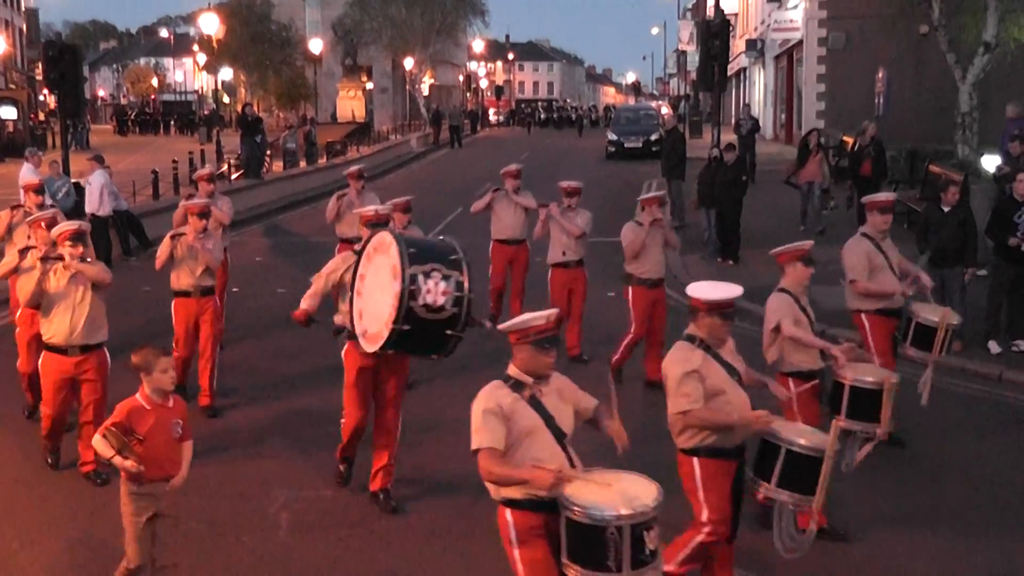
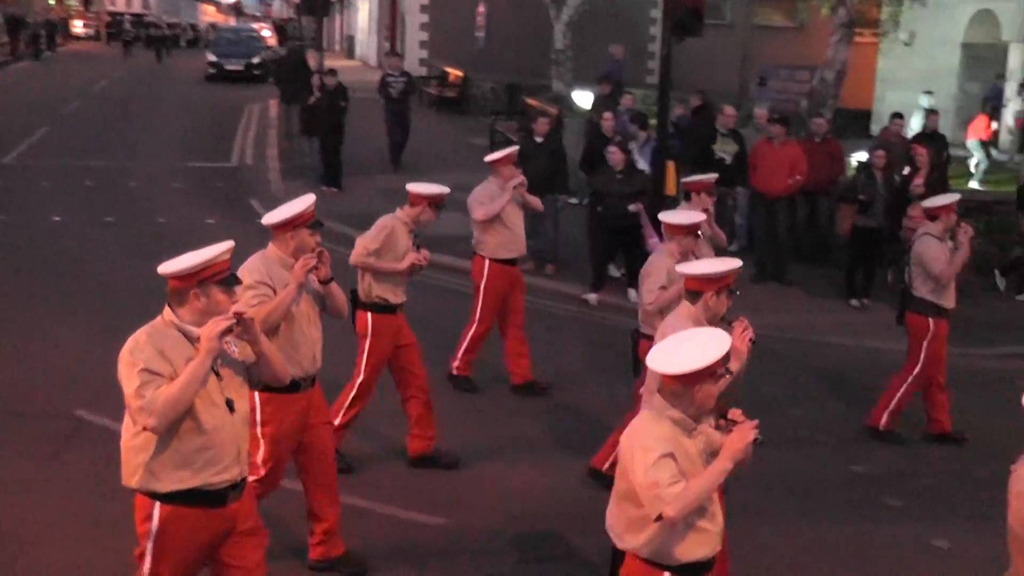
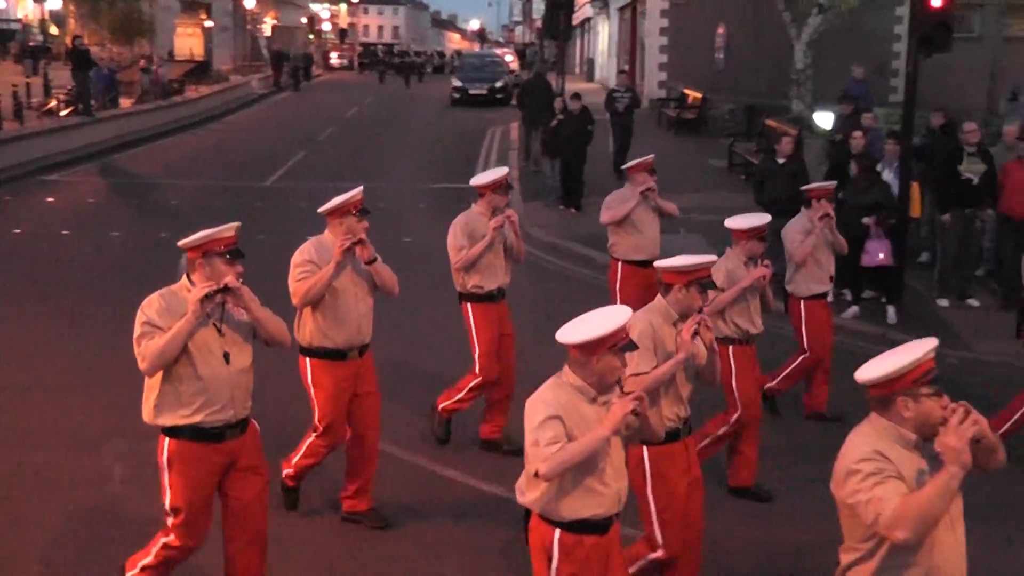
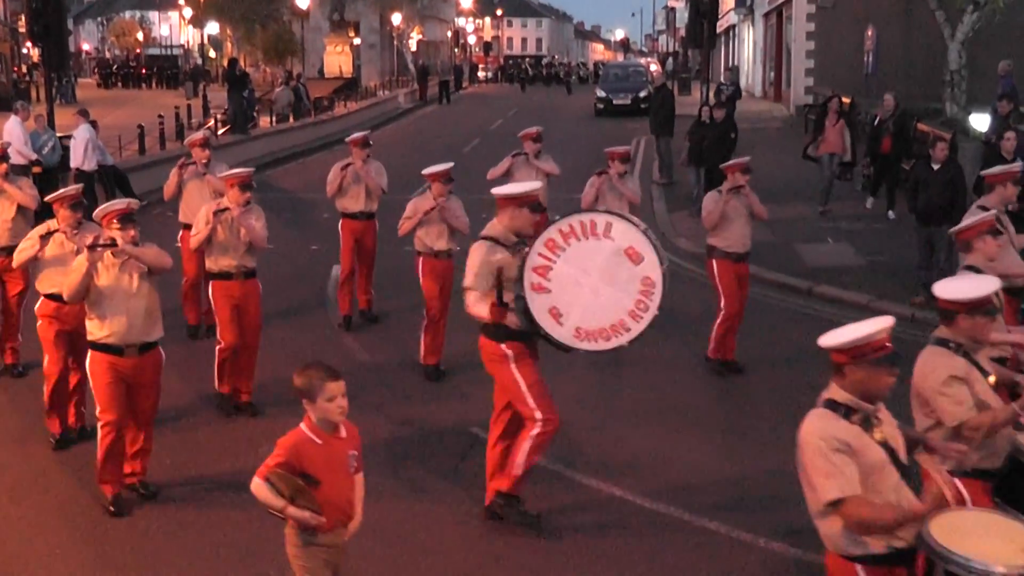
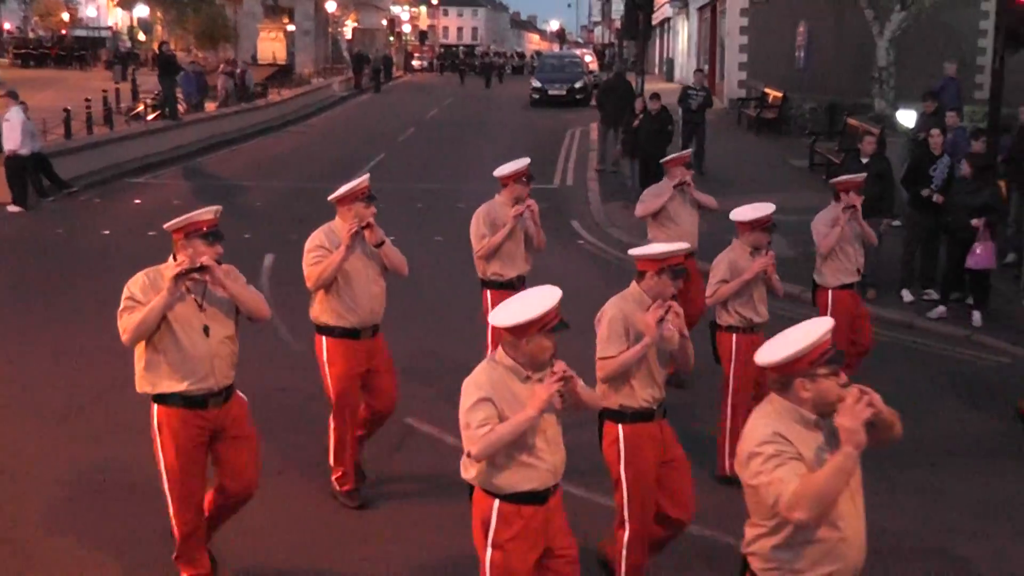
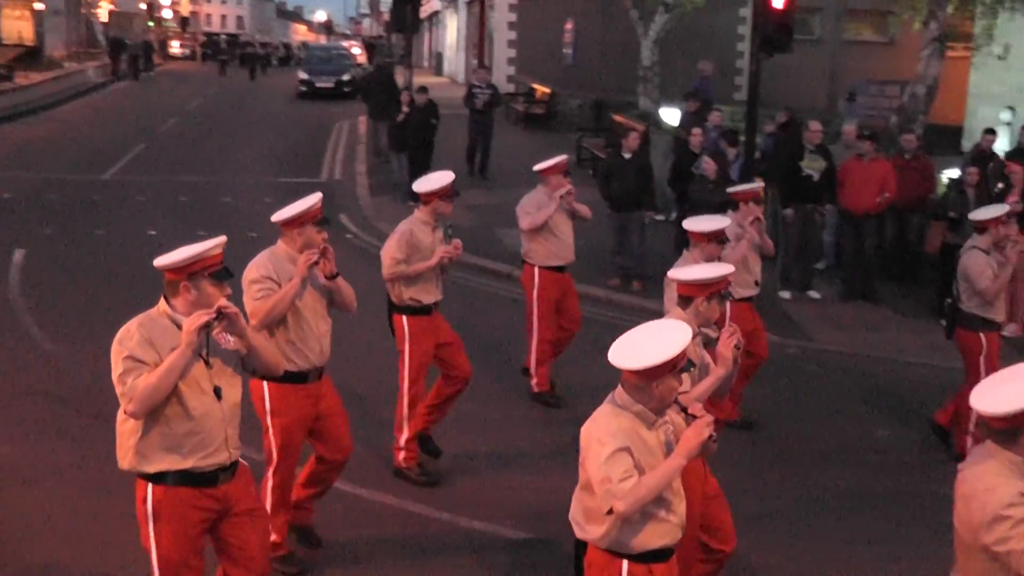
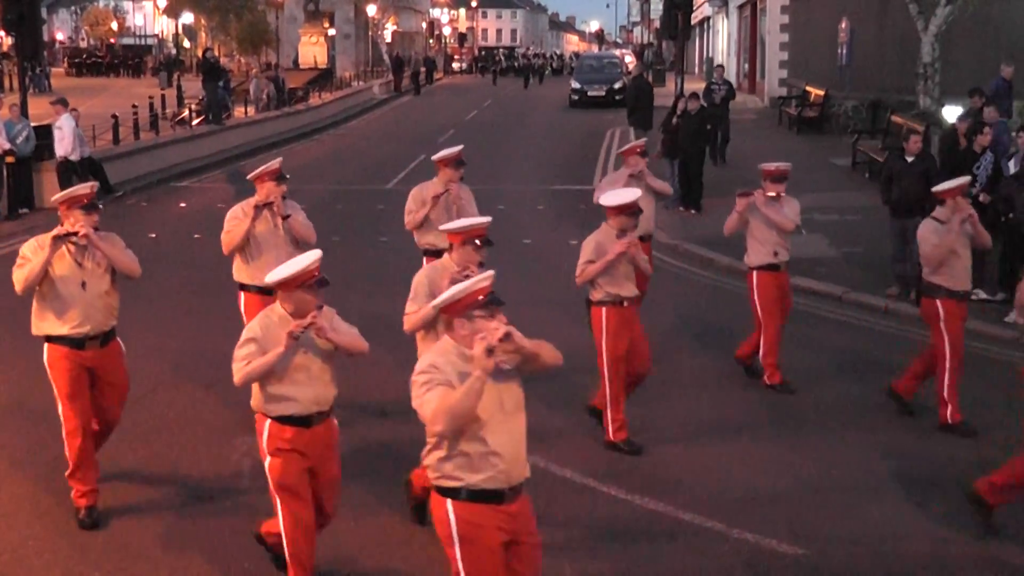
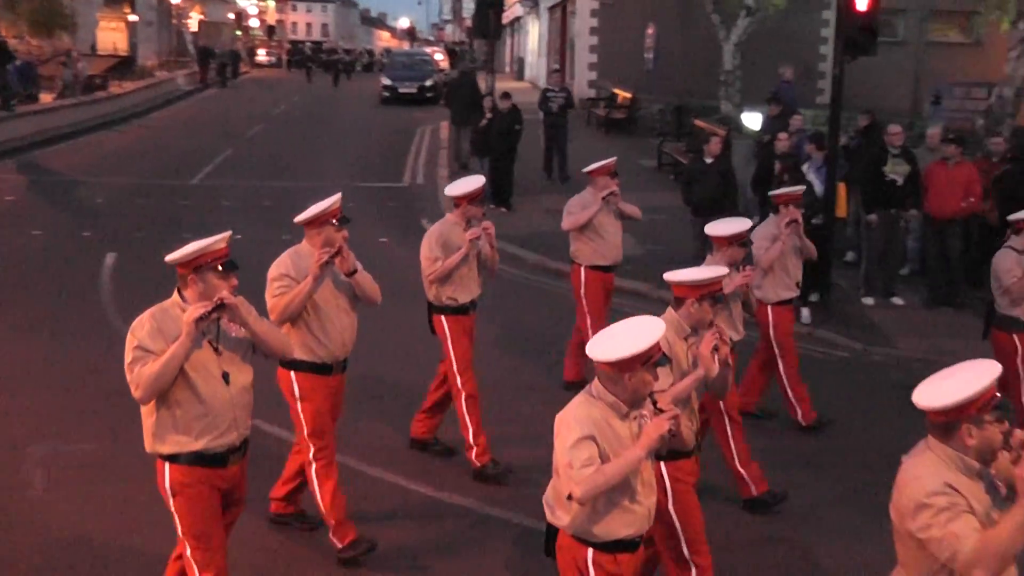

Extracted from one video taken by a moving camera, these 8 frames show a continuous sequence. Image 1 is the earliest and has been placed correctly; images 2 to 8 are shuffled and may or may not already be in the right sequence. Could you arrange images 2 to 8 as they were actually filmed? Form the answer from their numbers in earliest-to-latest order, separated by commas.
4, 7, 5, 3, 8, 6, 2
